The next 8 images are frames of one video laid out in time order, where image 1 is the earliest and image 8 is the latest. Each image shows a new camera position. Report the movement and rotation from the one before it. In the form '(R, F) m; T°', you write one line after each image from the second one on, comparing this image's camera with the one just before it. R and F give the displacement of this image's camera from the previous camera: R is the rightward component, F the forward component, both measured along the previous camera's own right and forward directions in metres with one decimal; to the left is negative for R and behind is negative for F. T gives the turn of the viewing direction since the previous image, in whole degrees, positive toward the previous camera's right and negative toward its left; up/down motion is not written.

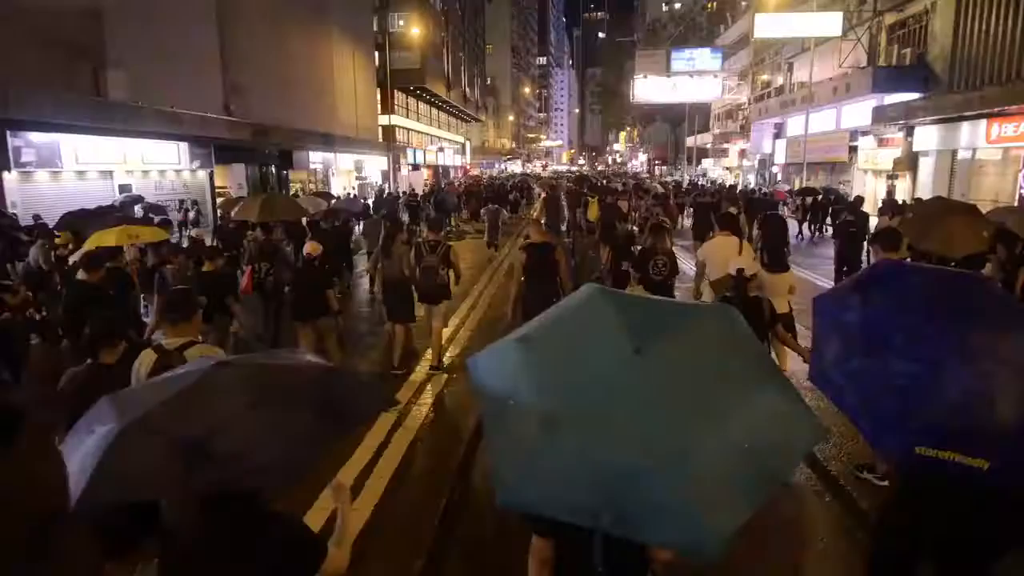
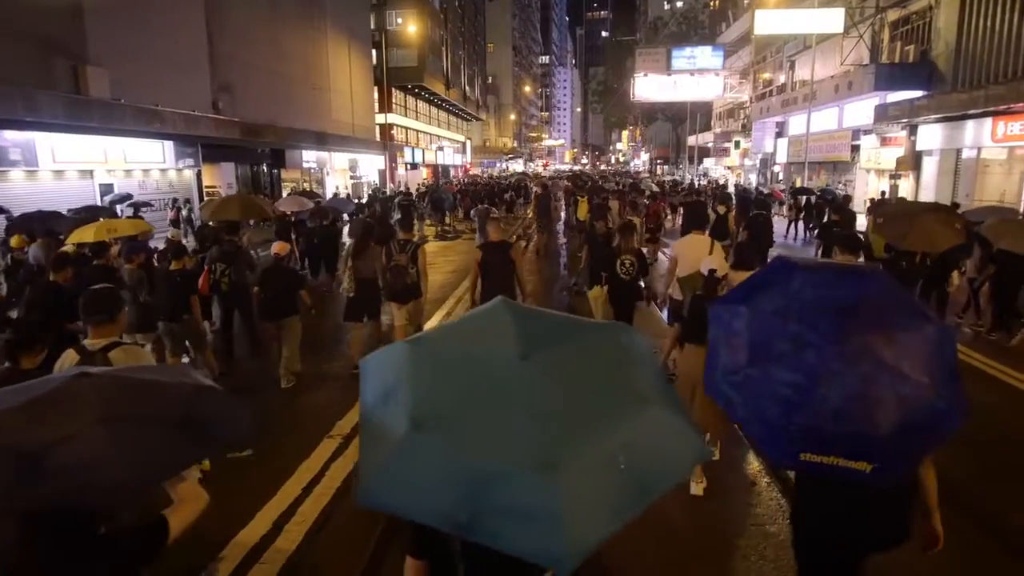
(+0.3, +0.4) m; 0°
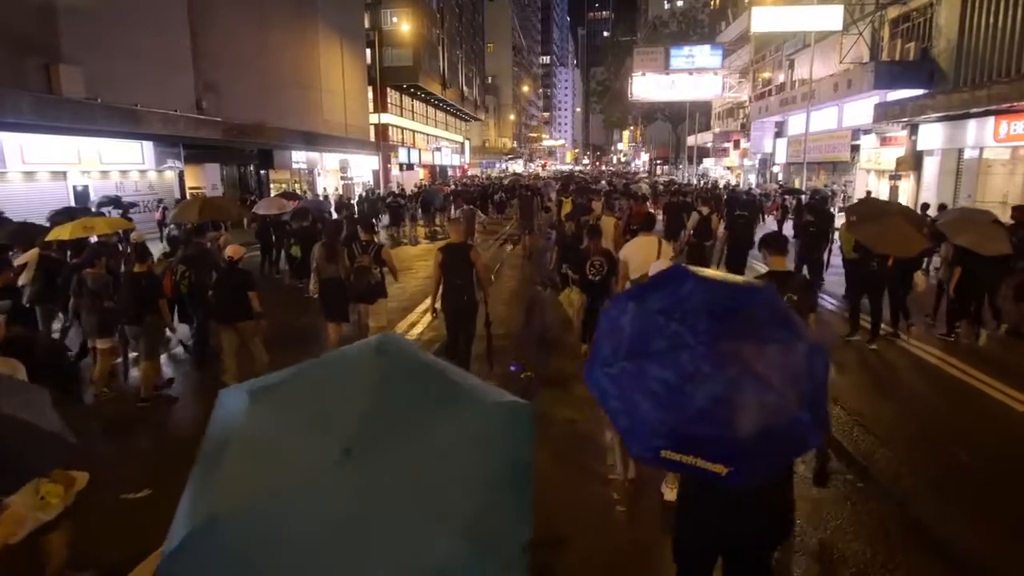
(+0.4, +0.5) m; 0°
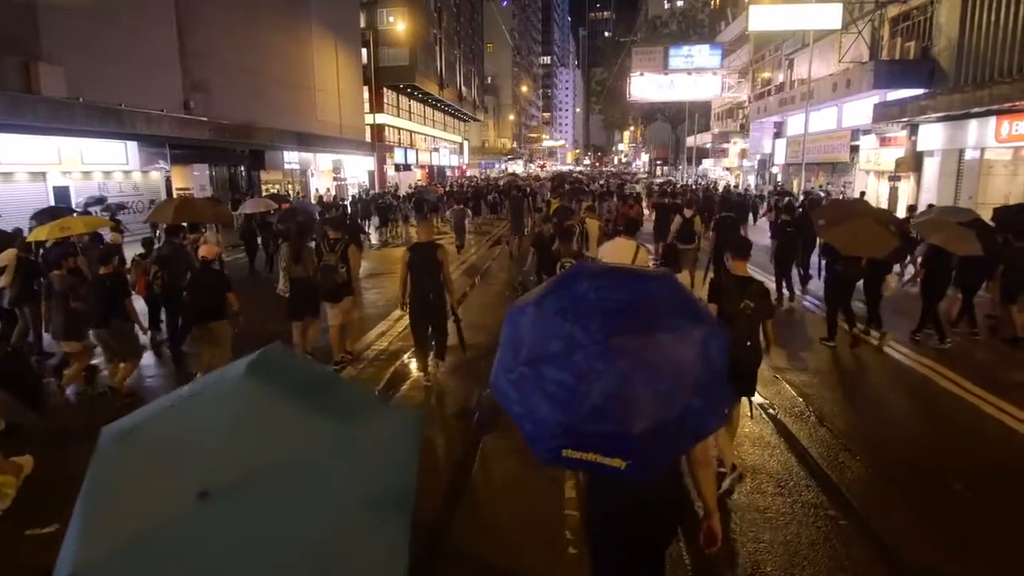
(+0.3, +0.4) m; 0°
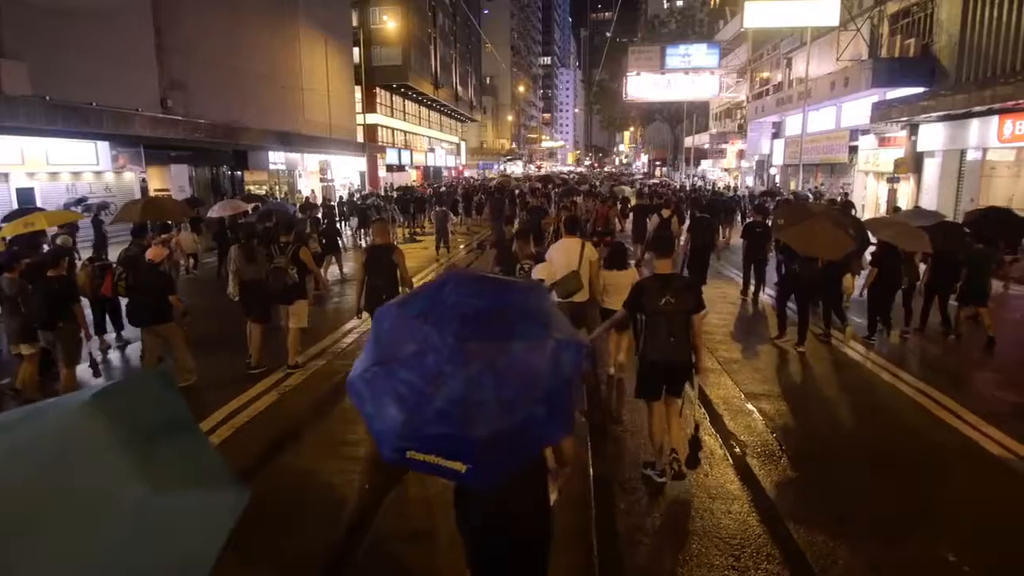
(+0.5, +0.6) m; 0°
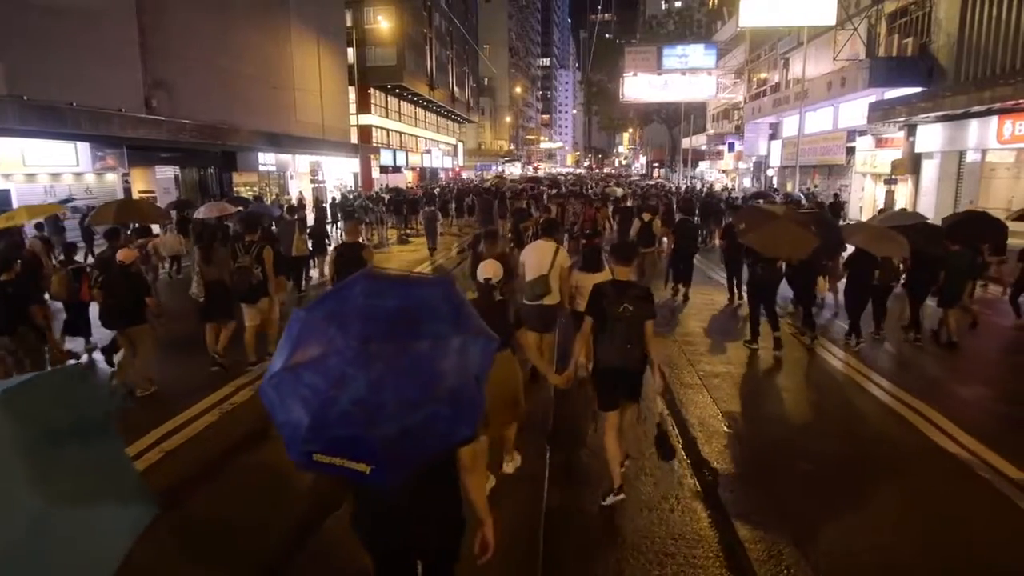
(+0.3, +0.4) m; 0°
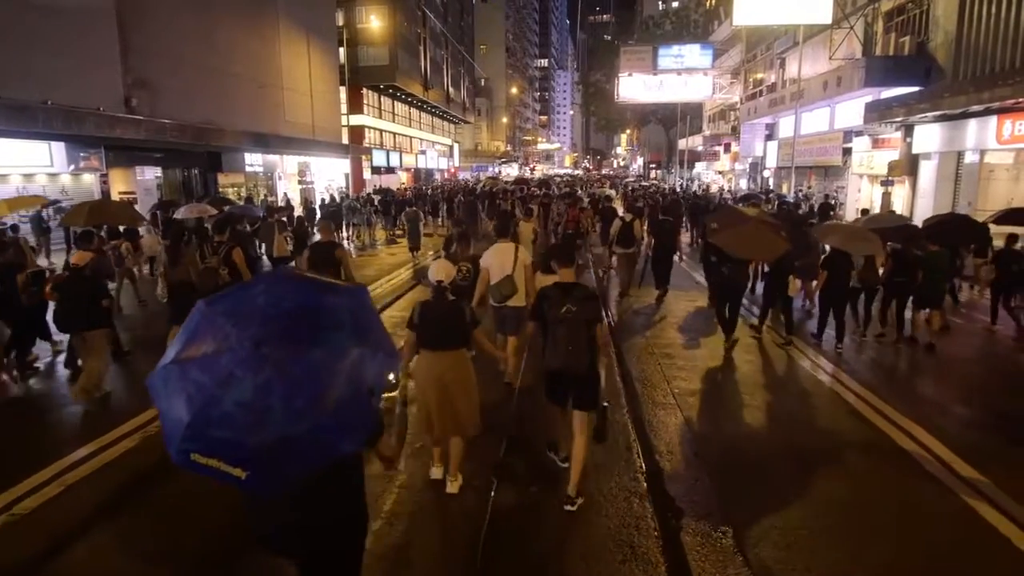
(+0.3, +0.5) m; 0°
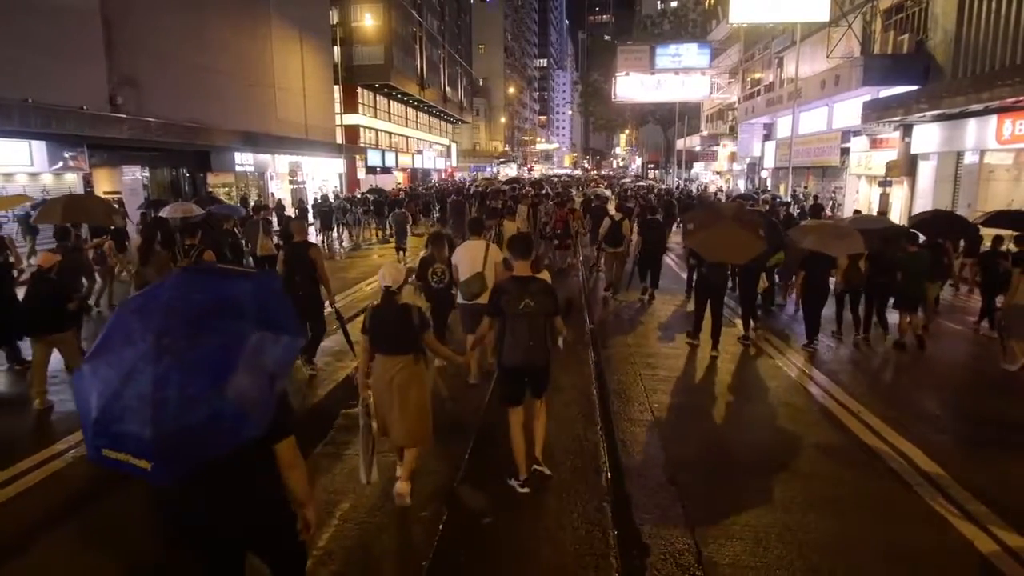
(+0.2, +0.3) m; 0°
